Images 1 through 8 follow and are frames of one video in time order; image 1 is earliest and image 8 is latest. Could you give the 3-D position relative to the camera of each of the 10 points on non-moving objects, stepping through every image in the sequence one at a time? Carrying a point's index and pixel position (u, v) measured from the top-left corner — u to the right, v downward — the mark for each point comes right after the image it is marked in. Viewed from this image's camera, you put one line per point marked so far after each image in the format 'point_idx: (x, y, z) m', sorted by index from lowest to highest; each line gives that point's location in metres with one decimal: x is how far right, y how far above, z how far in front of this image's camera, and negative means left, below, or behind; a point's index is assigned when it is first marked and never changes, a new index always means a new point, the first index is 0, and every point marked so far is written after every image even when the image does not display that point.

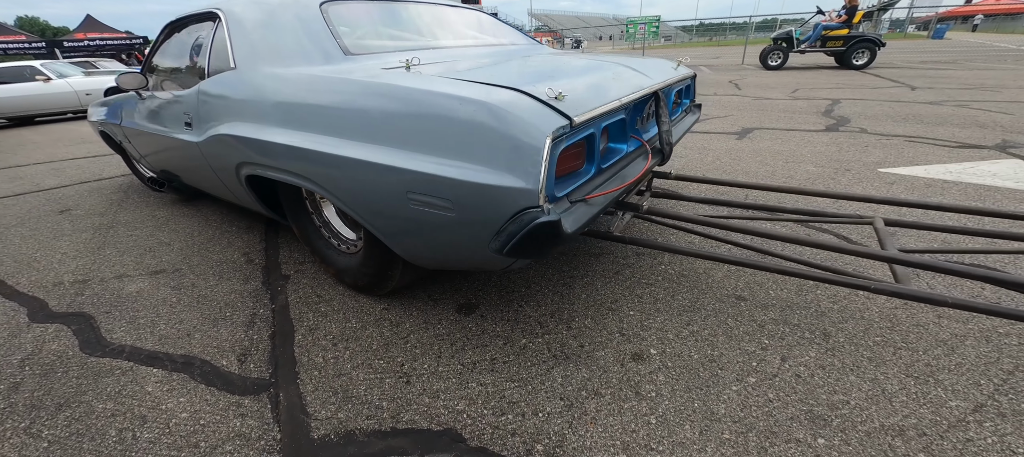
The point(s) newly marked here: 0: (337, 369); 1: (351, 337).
0: (-0.6, -0.5, +1.5) m
1: (-0.6, -0.4, +1.7) m
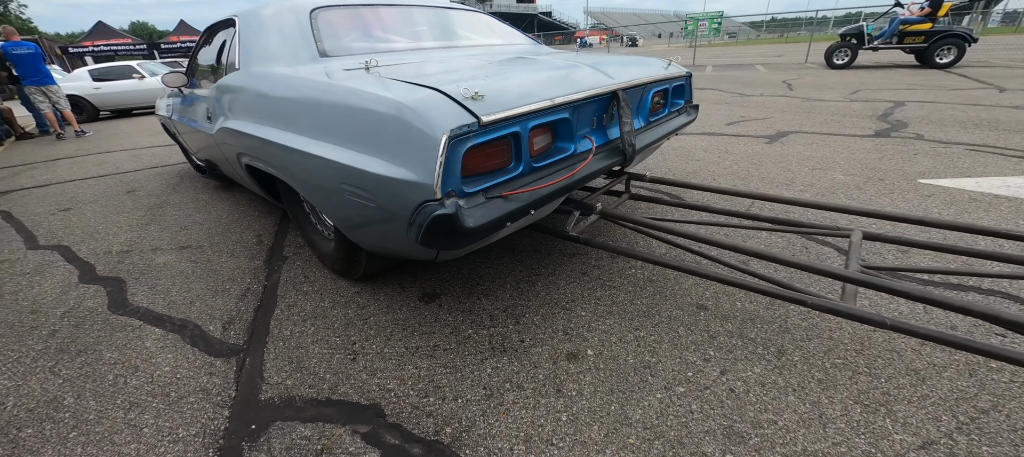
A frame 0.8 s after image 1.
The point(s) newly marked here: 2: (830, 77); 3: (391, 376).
0: (-0.9, -0.5, +1.7) m
1: (-0.9, -0.4, +1.9) m
2: (+5.9, +2.7, +7.8) m
3: (-0.4, -0.5, +1.5) m
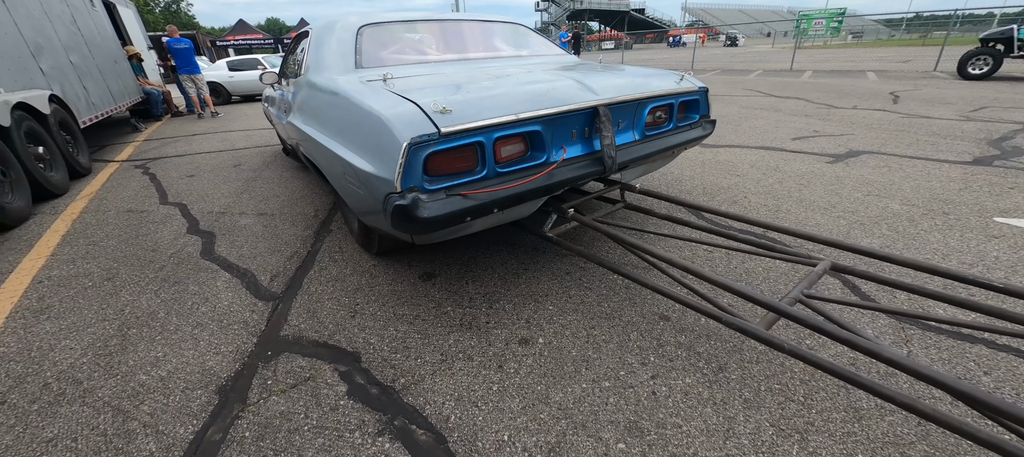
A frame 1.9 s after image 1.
0: (-1.0, -0.4, +2.2) m
1: (-0.9, -0.3, +2.3) m
2: (+7.1, +2.2, +6.7) m
3: (-0.6, -0.5, +1.9) m
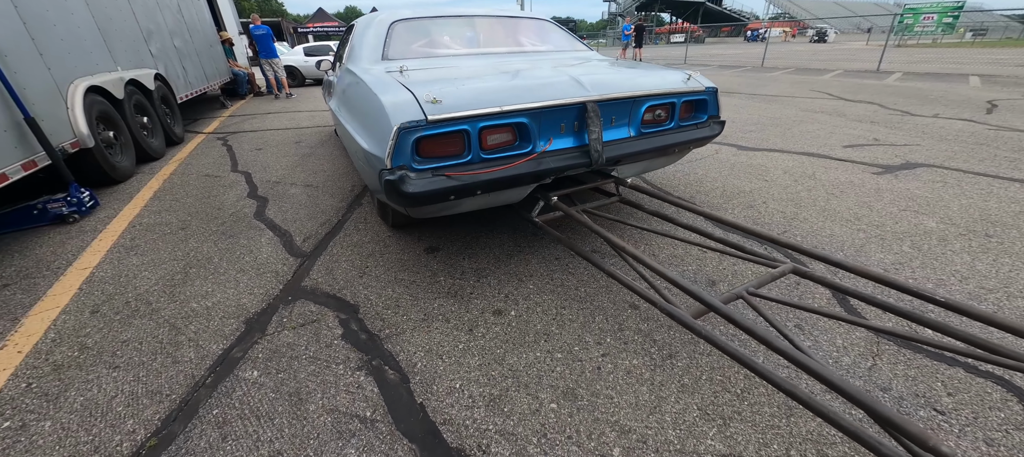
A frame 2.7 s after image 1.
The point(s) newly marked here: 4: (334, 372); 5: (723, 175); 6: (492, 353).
0: (-1.0, -0.2, +2.5) m
1: (-1.0, -0.1, +2.7) m
2: (+7.7, +1.7, +5.9) m
3: (-0.7, -0.3, +2.2) m
4: (-0.7, -0.6, +1.7) m
5: (+1.9, +0.5, +3.8) m
6: (-0.1, -0.5, +1.8) m
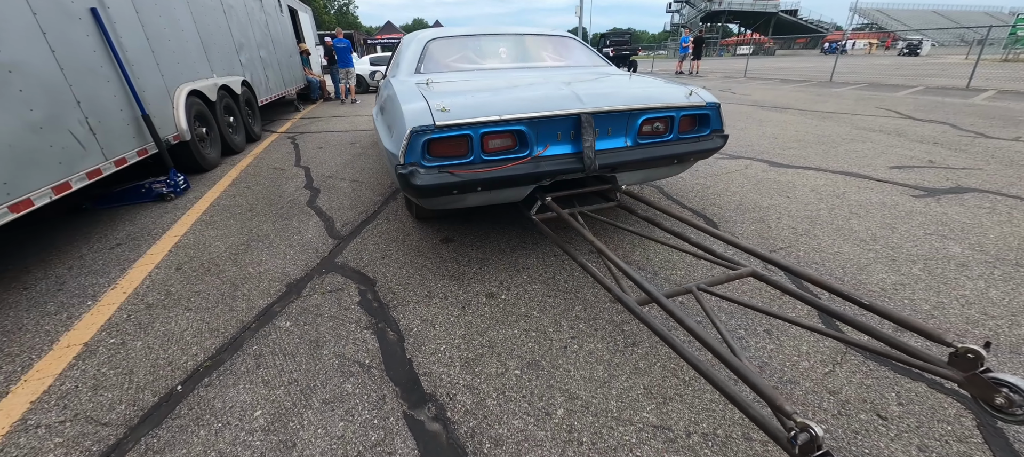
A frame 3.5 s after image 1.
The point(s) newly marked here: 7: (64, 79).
0: (-1.0, -0.1, +2.9) m
1: (-0.9, 0.0, +3.1) m
2: (+8.2, +1.2, +5.1) m
3: (-0.7, -0.3, +2.6) m
4: (-0.8, -0.5, +2.1) m
5: (+2.1, +0.3, +3.9) m
6: (-0.2, -0.5, +2.1) m
7: (-3.0, +1.0, +2.8) m
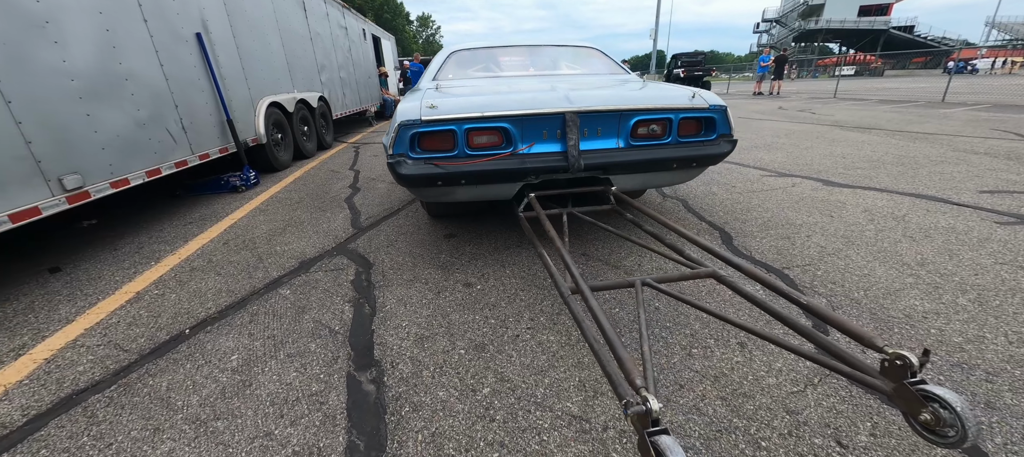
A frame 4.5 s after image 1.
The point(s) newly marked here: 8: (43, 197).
0: (-1.0, 0.0, +3.2) m
1: (-0.9, 0.0, +3.3) m
2: (+8.6, +0.6, +3.7) m
3: (-0.8, -0.2, +2.8) m
4: (-1.0, -0.4, +2.4) m
5: (+2.3, +0.2, +3.5) m
6: (-0.4, -0.4, +2.2) m
7: (-2.9, +1.2, +3.5) m
8: (-2.8, +0.2, +2.5) m
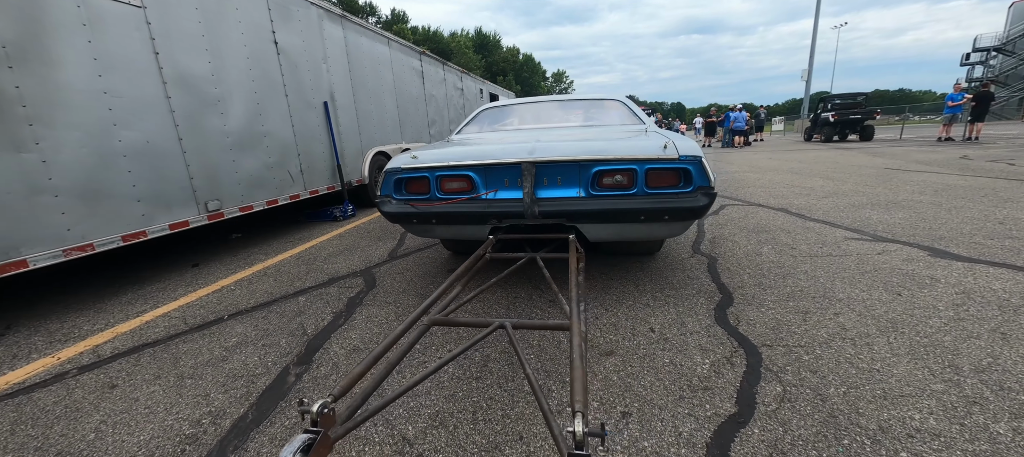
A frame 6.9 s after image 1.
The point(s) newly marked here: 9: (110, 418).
0: (-1.0, -0.3, +3.7) m
1: (-0.8, -0.3, +3.8) m
2: (+8.2, -0.4, +0.9) m
3: (-0.9, -0.4, +3.3) m
4: (-1.3, -0.6, +2.9) m
5: (+2.2, -0.3, +2.9) m
6: (-0.7, -0.6, +2.6) m
7: (-2.5, +1.0, +4.8) m
8: (-2.9, +0.1, +3.7) m
9: (-1.9, -0.9, +1.9) m
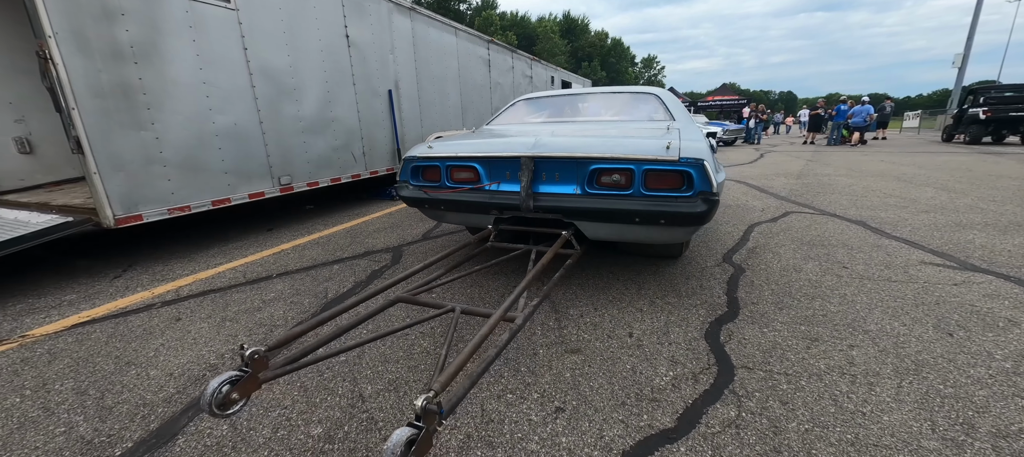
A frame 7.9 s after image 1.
0: (-0.7, -0.1, +4.0) m
1: (-0.6, -0.1, +4.1) m
2: (+7.6, -1.0, -0.7) m
3: (-0.8, -0.3, +3.6) m
4: (-1.3, -0.4, +3.3) m
5: (+2.2, -0.5, +2.5) m
6: (-0.8, -0.5, +2.9) m
7: (-1.9, +1.3, +5.4) m
8: (-2.5, +0.4, +4.4) m
9: (-2.1, -0.7, +2.5) m
